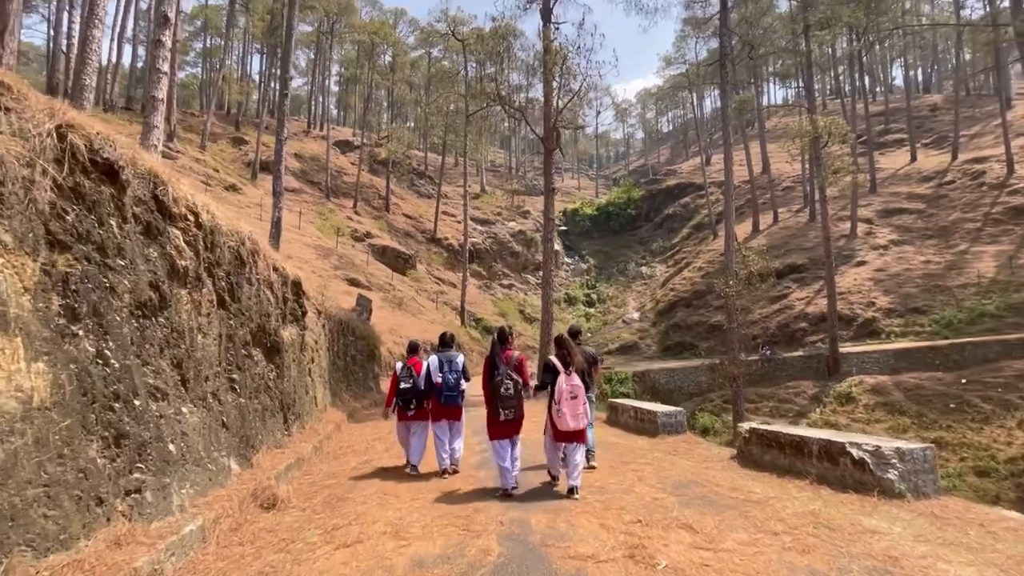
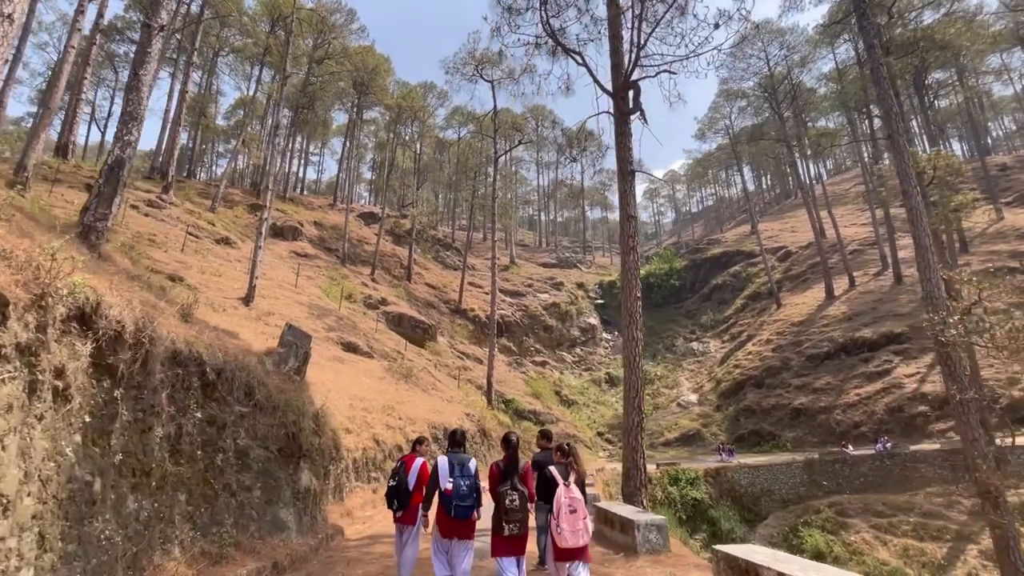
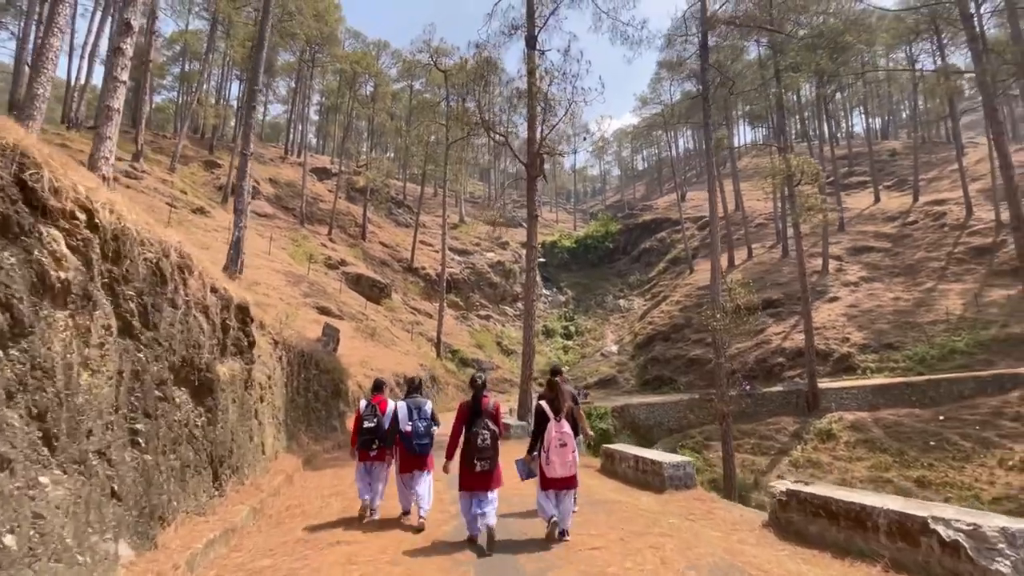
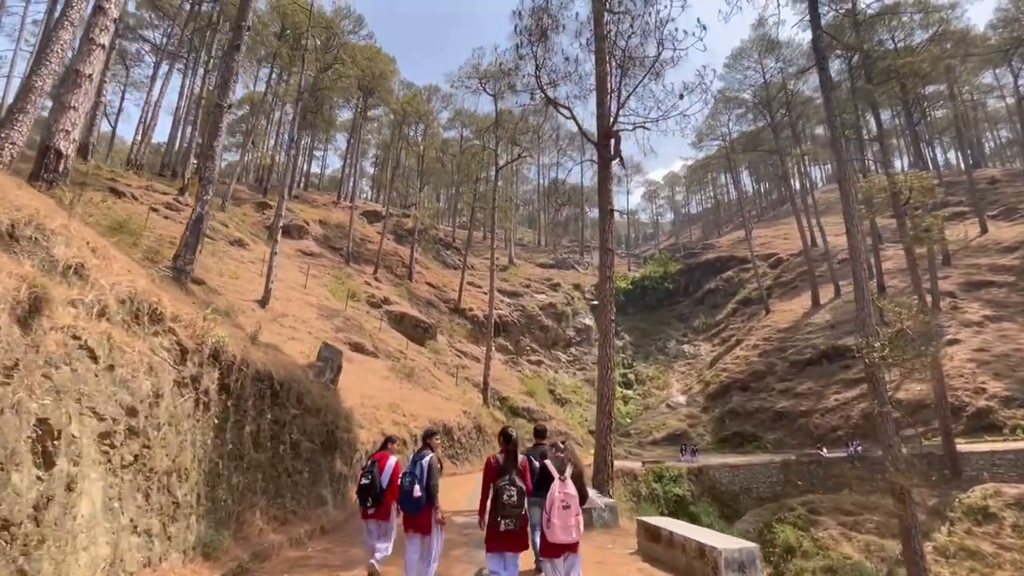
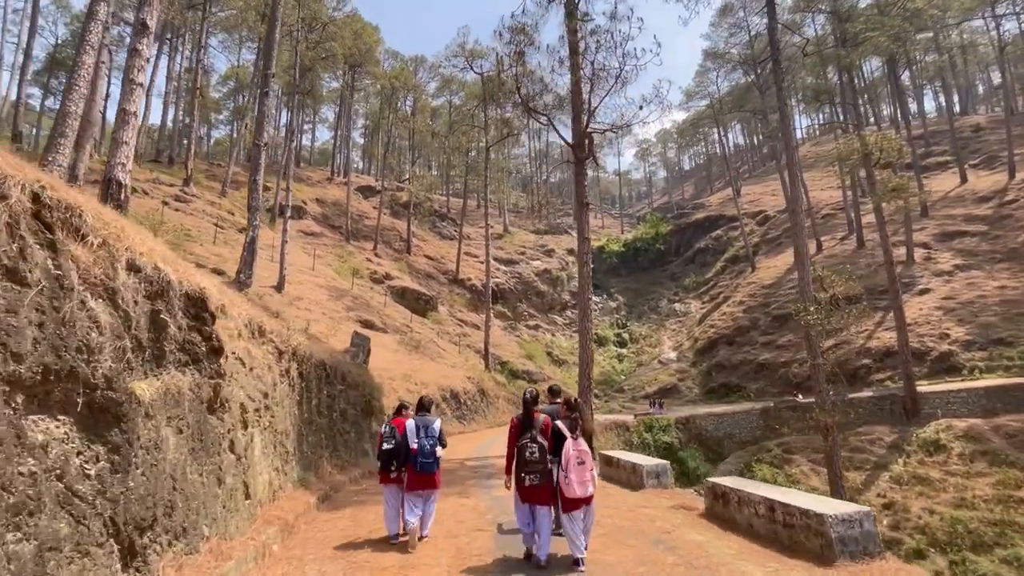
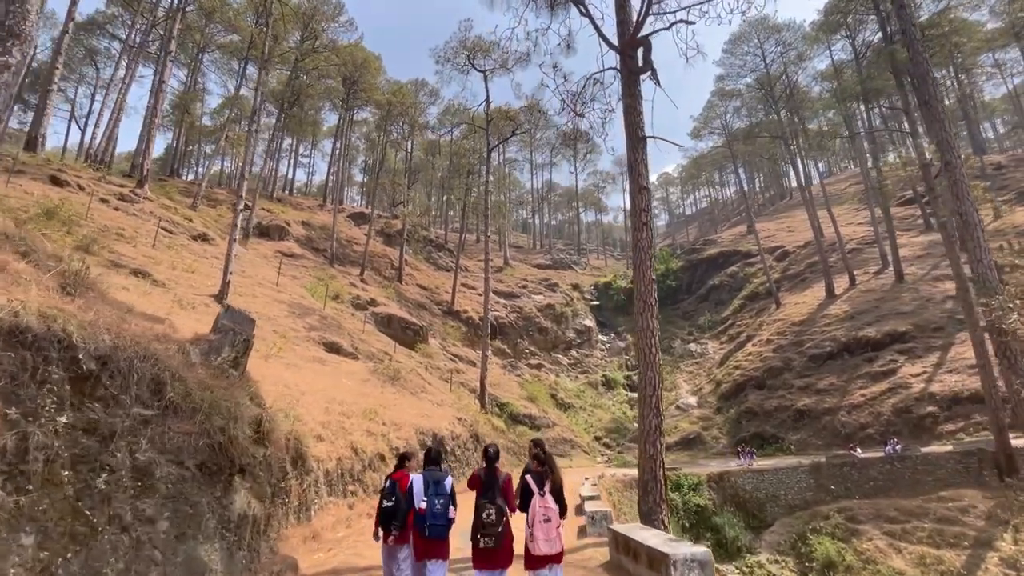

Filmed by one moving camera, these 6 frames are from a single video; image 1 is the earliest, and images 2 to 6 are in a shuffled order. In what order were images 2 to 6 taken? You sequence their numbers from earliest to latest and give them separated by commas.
3, 5, 4, 2, 6
